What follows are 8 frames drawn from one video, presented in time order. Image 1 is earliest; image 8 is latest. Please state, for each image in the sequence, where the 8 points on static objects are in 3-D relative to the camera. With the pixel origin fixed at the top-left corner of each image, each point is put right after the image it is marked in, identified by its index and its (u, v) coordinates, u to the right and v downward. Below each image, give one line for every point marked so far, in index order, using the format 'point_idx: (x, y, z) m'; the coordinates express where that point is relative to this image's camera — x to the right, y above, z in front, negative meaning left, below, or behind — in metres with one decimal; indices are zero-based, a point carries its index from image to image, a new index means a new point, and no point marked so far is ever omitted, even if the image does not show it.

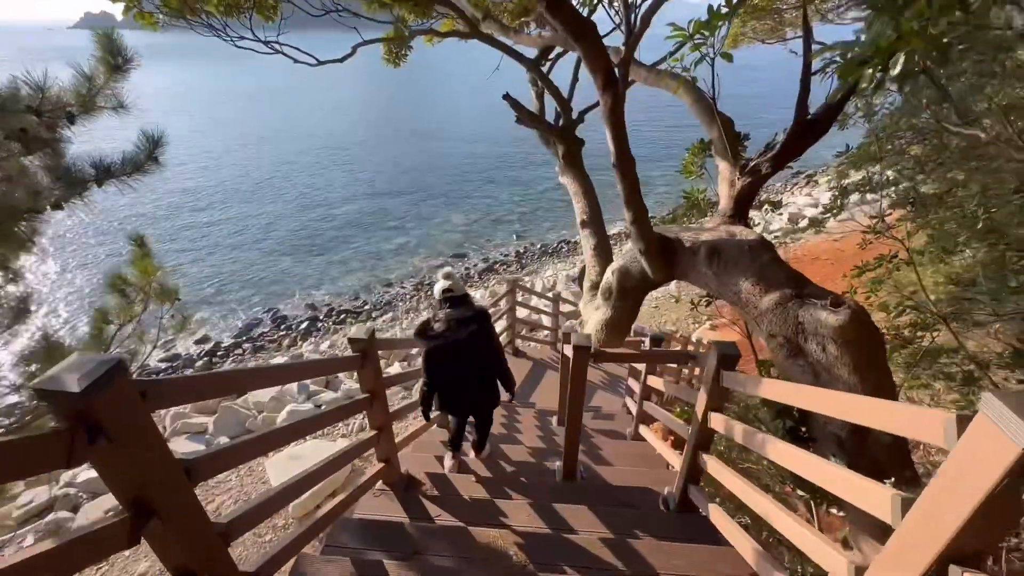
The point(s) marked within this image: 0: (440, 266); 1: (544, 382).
0: (-2.7, +0.8, +17.7) m
1: (+0.5, -1.4, +6.9) m
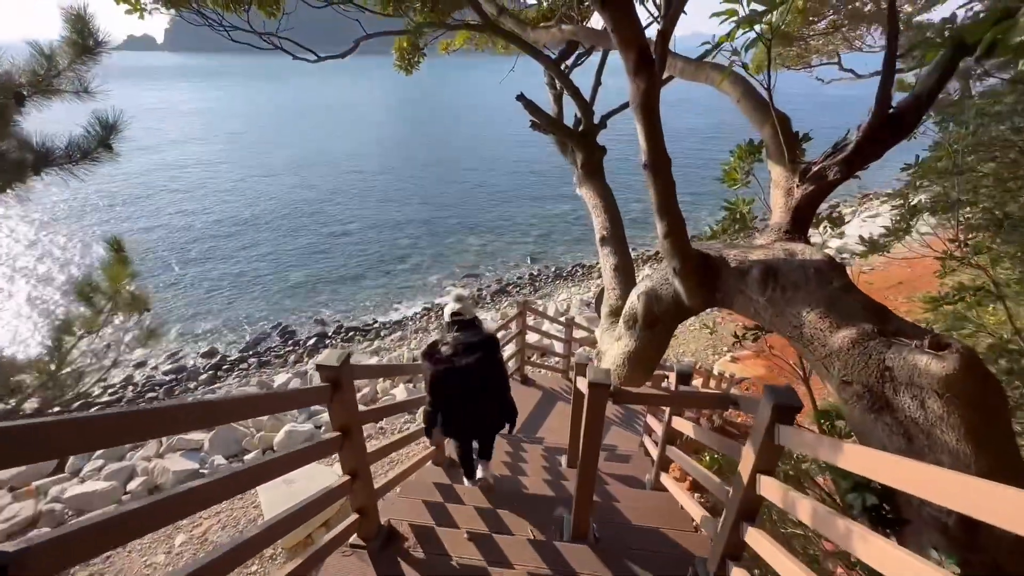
0: (-2.2, +0.1, +17.4) m
1: (+0.6, -1.7, +6.4) m
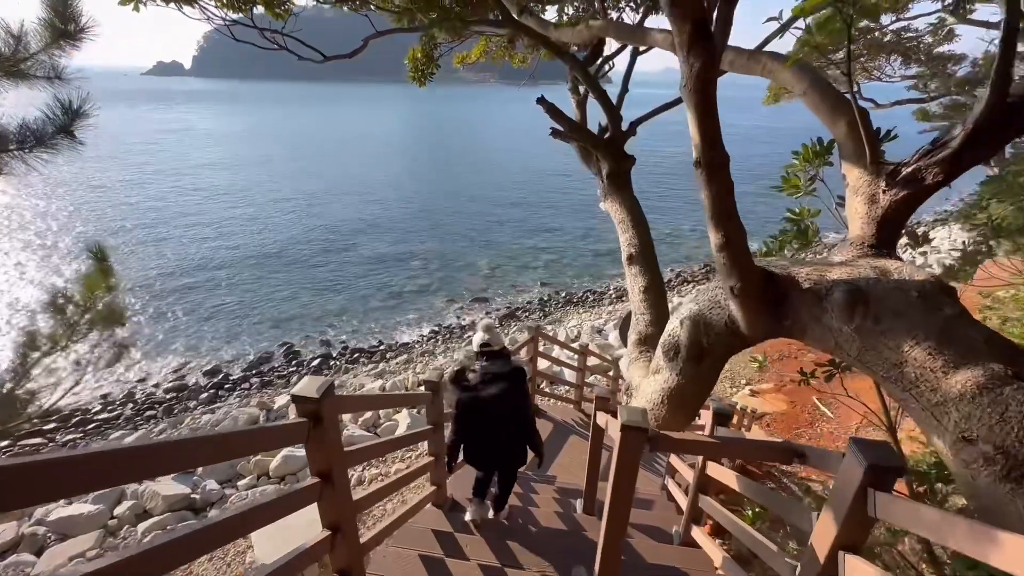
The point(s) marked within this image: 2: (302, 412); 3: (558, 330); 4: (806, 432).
0: (-1.9, -0.7, +17.0) m
1: (+0.7, -2.0, +5.9) m
2: (-0.8, -0.5, +1.8) m
3: (+1.5, -1.3, +14.7) m
4: (+5.0, -2.5, +8.0) m
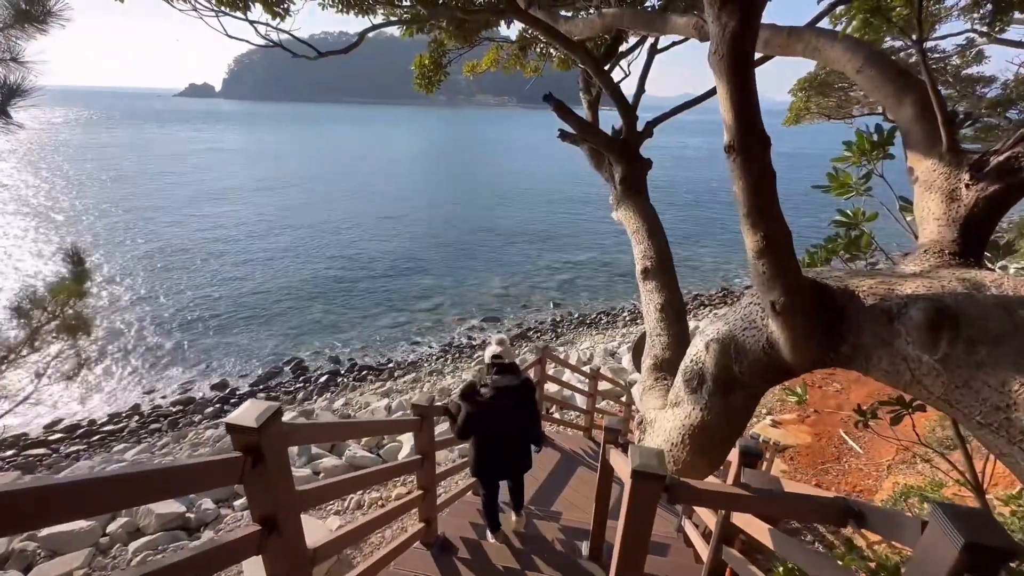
0: (-1.5, -1.4, +16.7) m
1: (+0.7, -2.2, +5.4) m
2: (-0.9, -0.5, +1.5) m
3: (+1.8, -1.9, +14.2) m
4: (+5.1, -2.9, +7.4) m
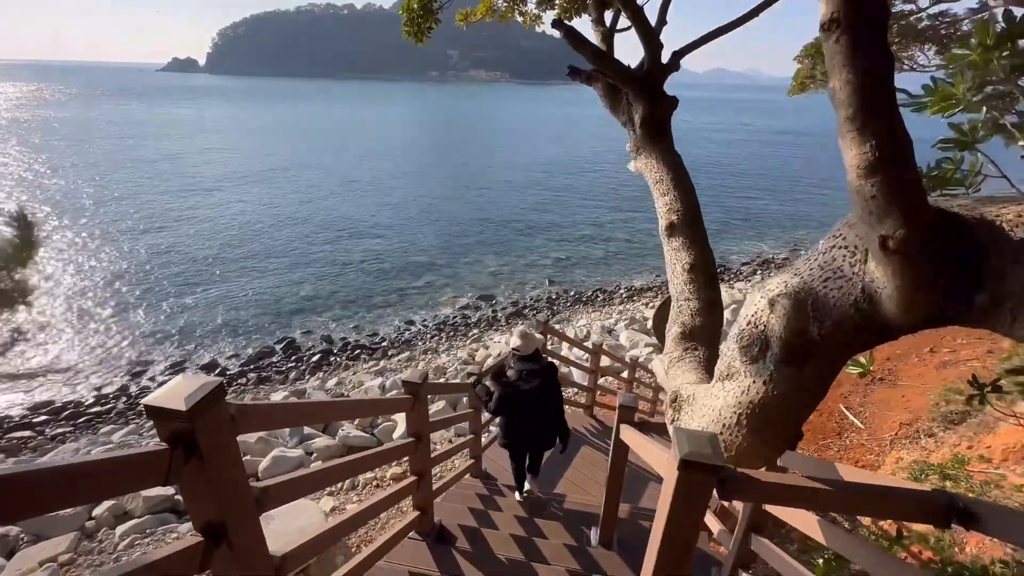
0: (-1.7, -0.6, +16.3) m
1: (+0.7, -1.9, +5.1) m
2: (-0.8, -0.3, +1.1) m
3: (+1.7, -1.2, +13.9) m
4: (+5.1, -2.4, +7.2) m
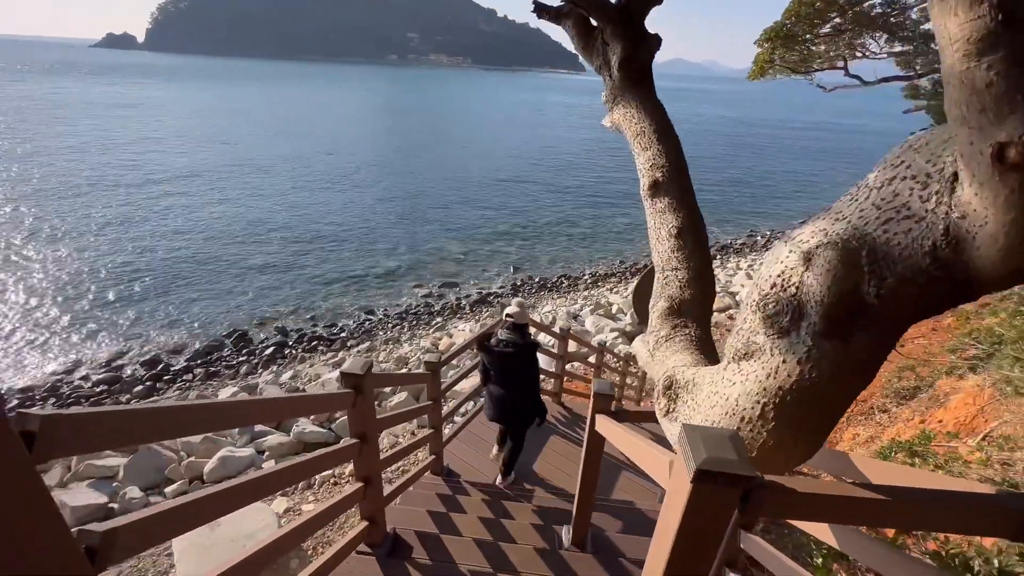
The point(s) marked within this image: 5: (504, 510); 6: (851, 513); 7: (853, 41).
0: (-2.9, -0.1, +15.8) m
1: (+0.4, -1.7, +4.8) m
2: (-0.9, -0.3, +0.7) m
3: (+0.6, -0.8, +13.7) m
4: (+4.6, -2.1, +7.3) m
5: (-0.1, -1.7, +3.6) m
6: (+0.7, -0.5, +1.0) m
7: (+6.2, +4.5, +8.6) m
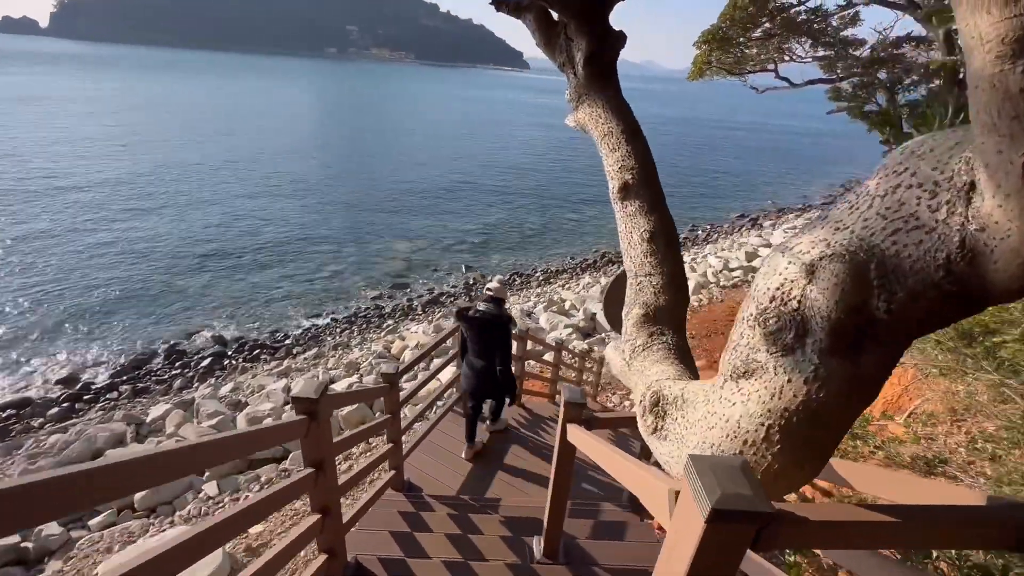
0: (-4.4, -0.2, +15.2) m
1: (0.0, -1.7, +4.7) m
2: (-0.9, -0.3, +0.5) m
3: (-0.7, -0.8, +13.5) m
4: (+3.9, -2.0, +7.6) m
5: (-0.3, -1.8, +3.5) m
6: (+0.7, -0.5, +1.0) m
7: (+5.2, +4.7, +9.0) m
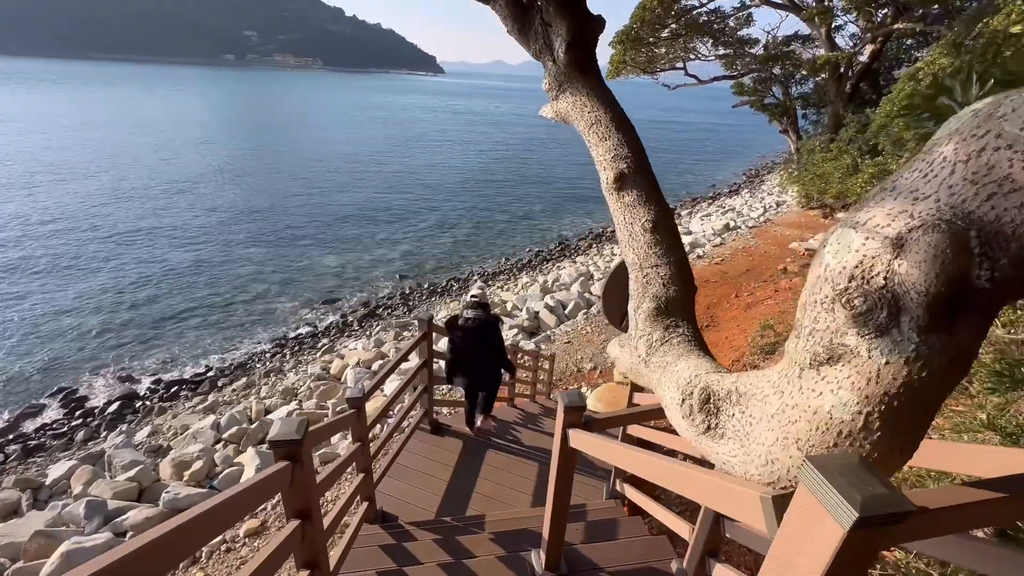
0: (-6.2, -0.8, +14.3) m
1: (-0.2, -1.8, +4.5) m
2: (-0.6, -0.4, +0.2) m
3: (-2.3, -1.0, +13.1) m
4: (+3.2, -1.7, +7.9) m
5: (-0.4, -1.8, +3.3) m
6: (+0.9, -0.5, +1.0) m
7: (+3.8, +5.0, +9.5) m
